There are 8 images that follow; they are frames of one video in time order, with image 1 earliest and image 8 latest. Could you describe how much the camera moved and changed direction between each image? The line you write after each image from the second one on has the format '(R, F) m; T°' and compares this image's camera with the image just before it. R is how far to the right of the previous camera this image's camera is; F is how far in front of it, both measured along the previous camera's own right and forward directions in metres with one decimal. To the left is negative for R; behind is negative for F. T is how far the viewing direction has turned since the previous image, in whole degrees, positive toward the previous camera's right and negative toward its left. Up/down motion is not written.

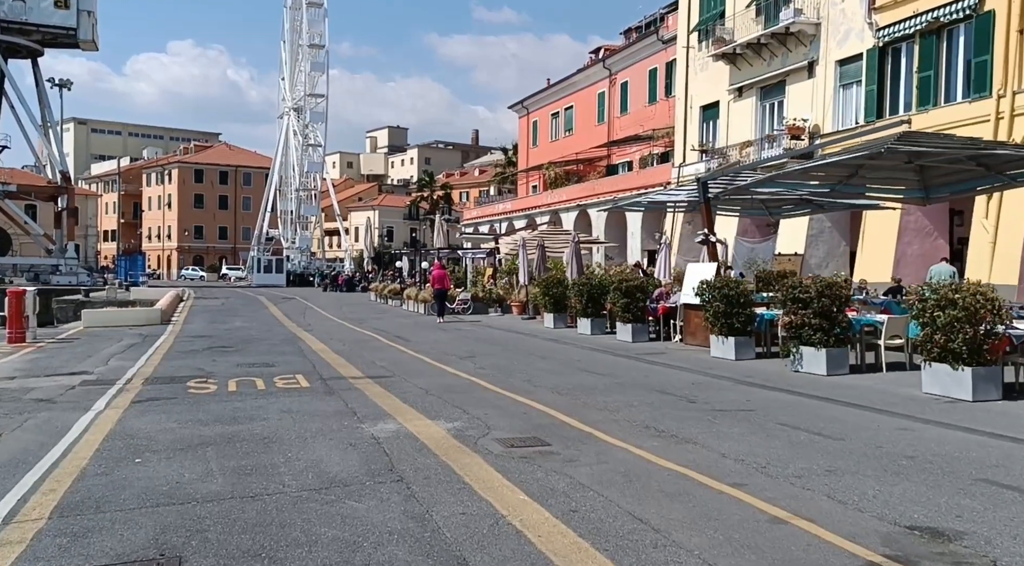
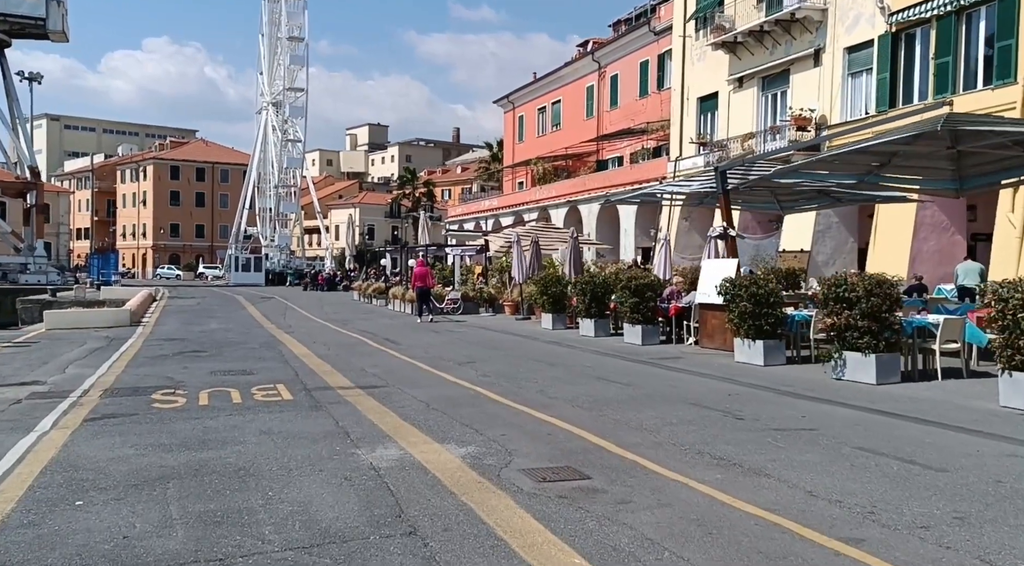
(-0.4, +1.5) m; +1°
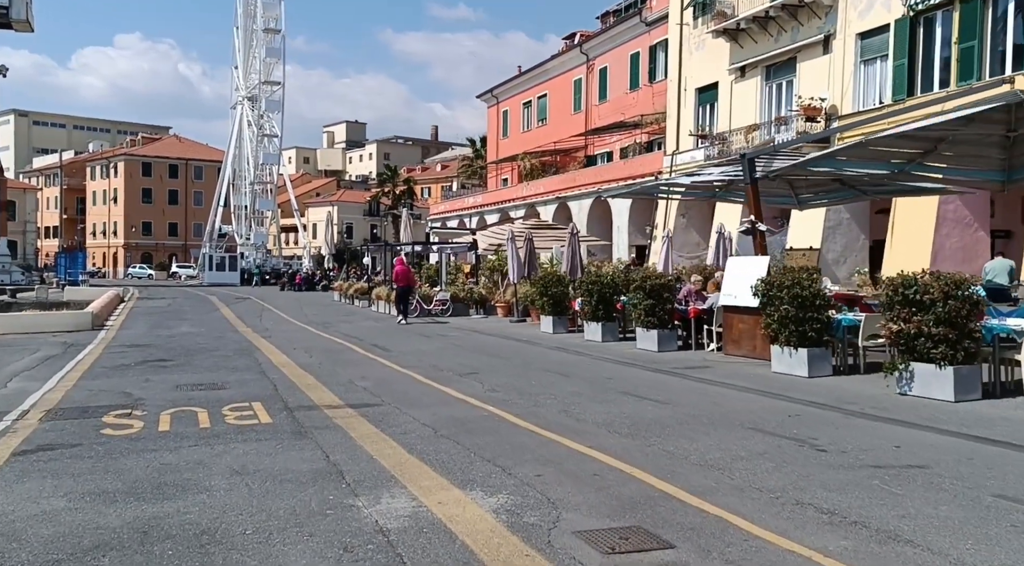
(-0.4, +1.7) m; +1°
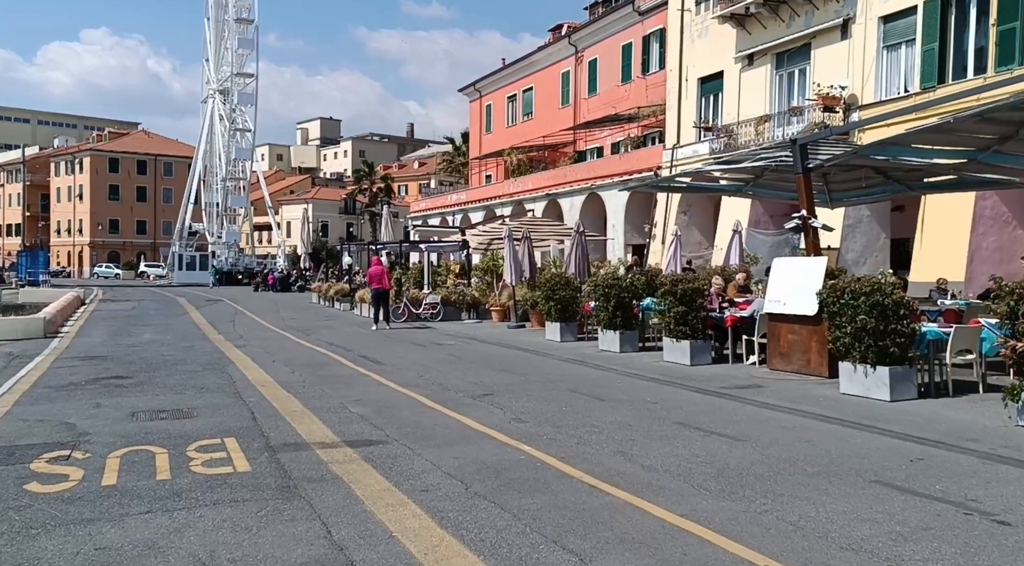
(-0.5, +2.0) m; +2°
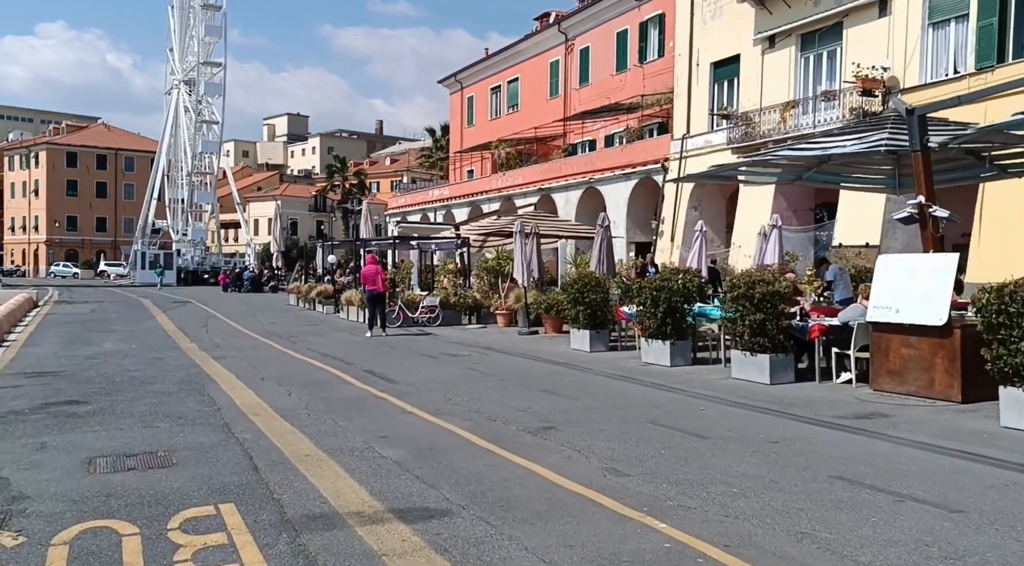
(-0.9, +2.4) m; +2°
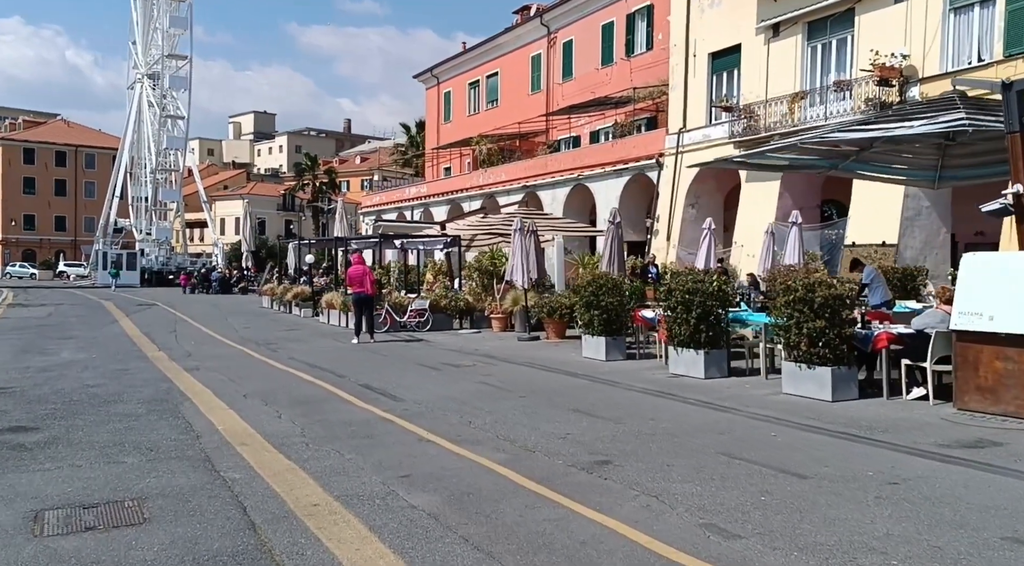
(-0.6, +1.6) m; +2°
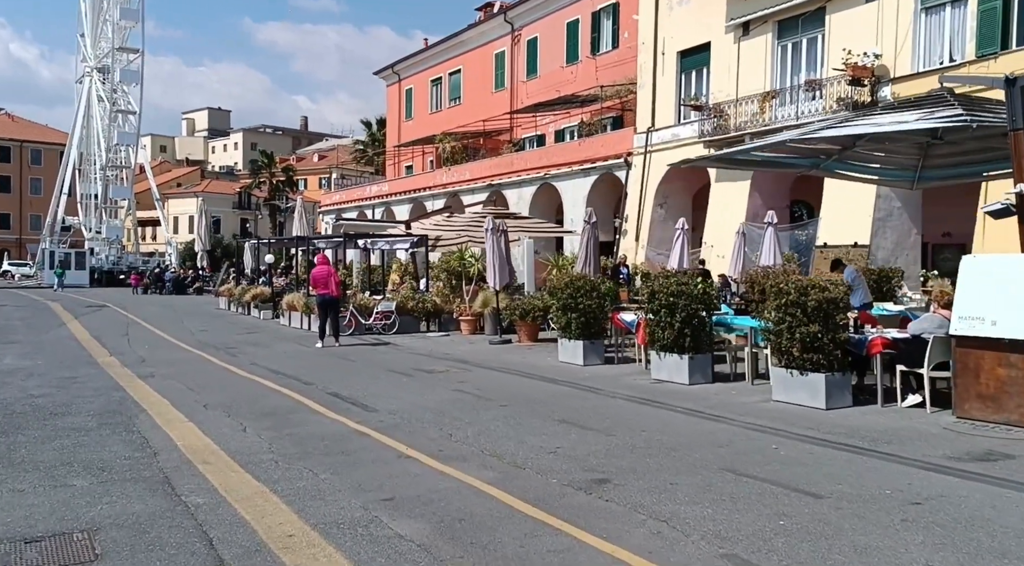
(-0.2, +0.6) m; +2°
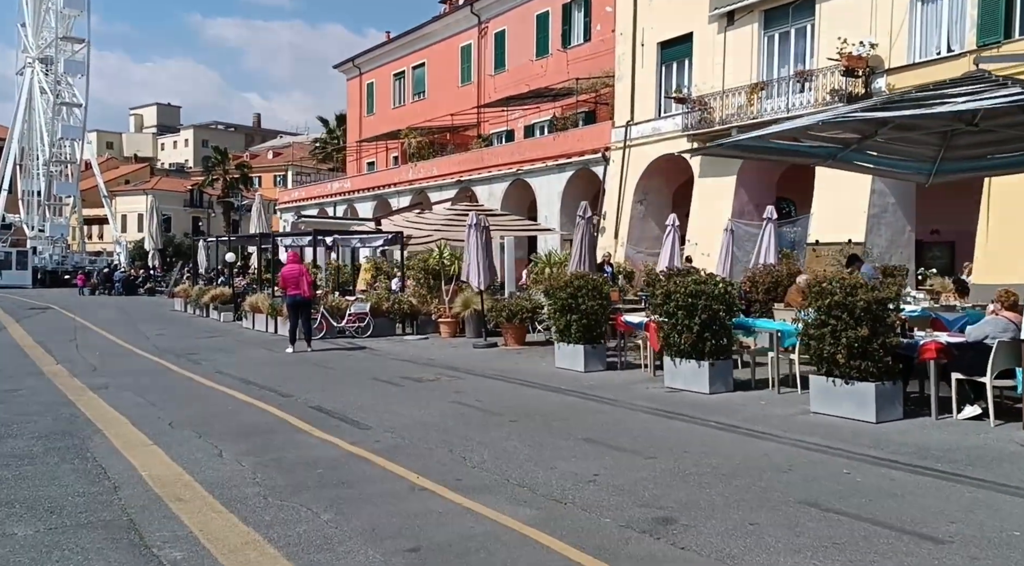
(-0.5, +1.2) m; +3°
